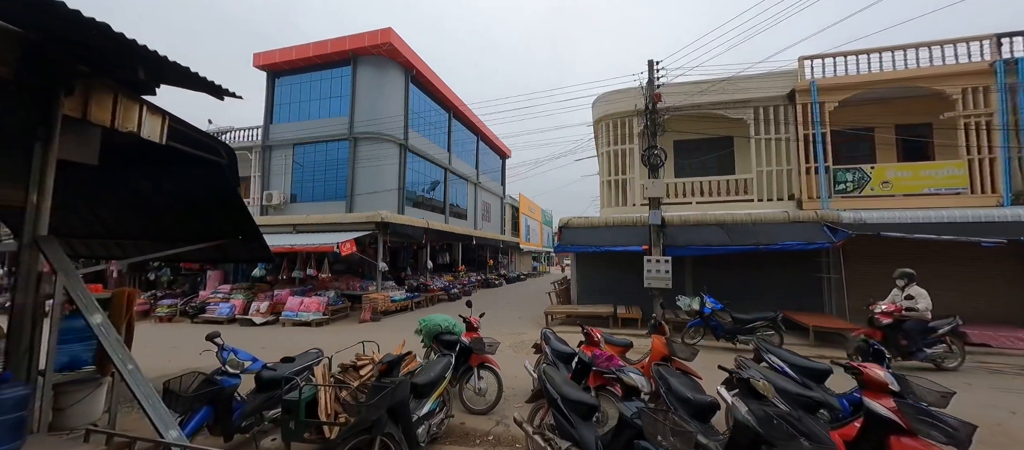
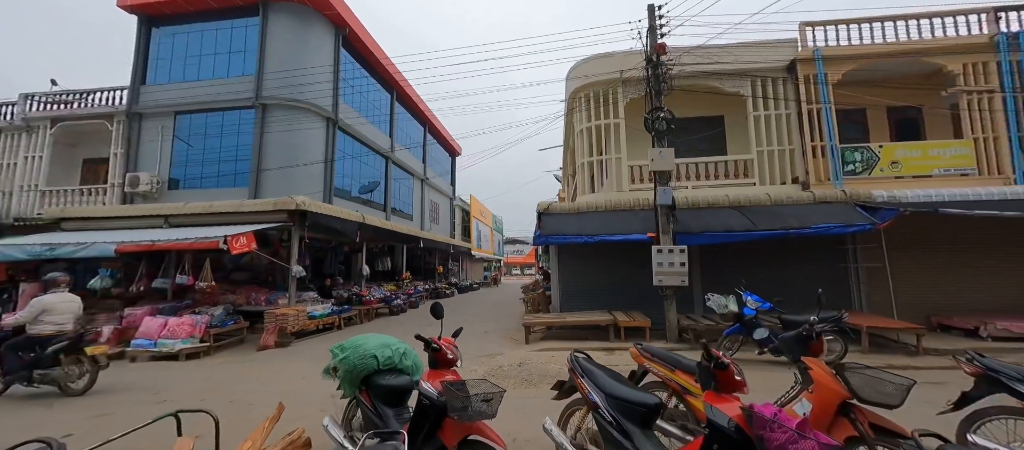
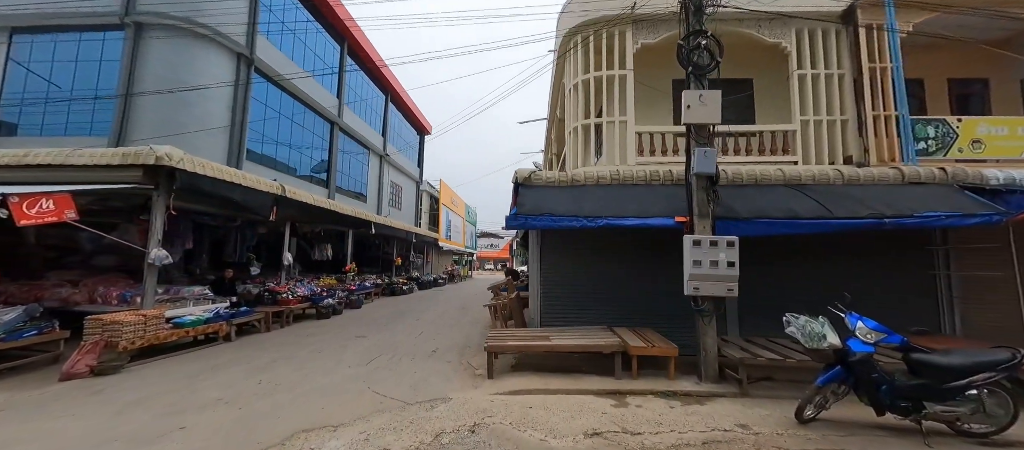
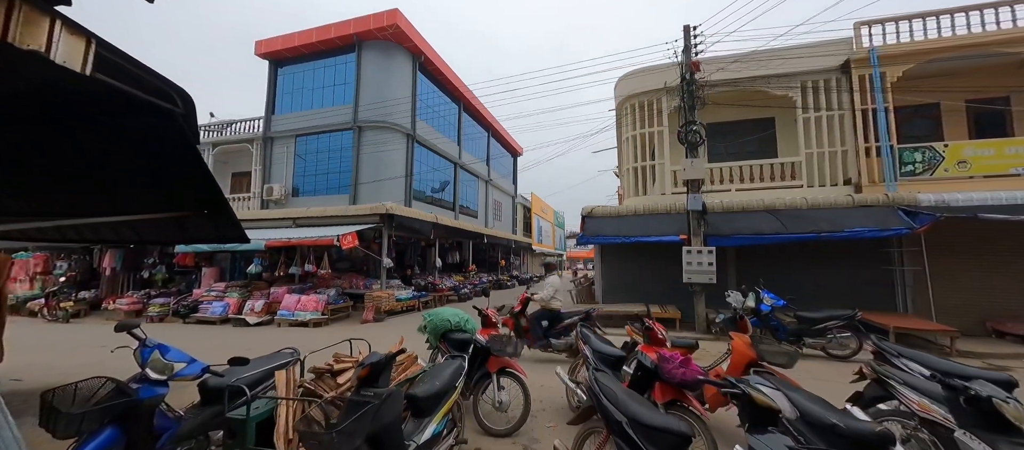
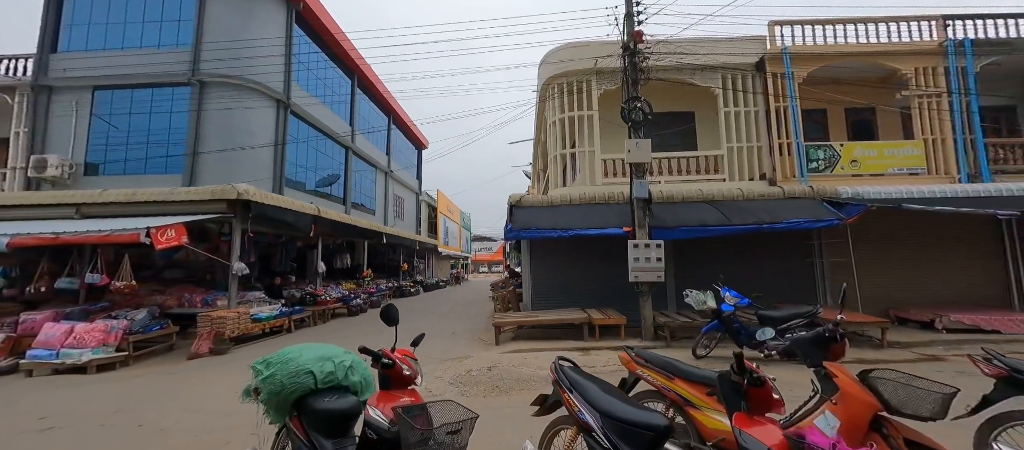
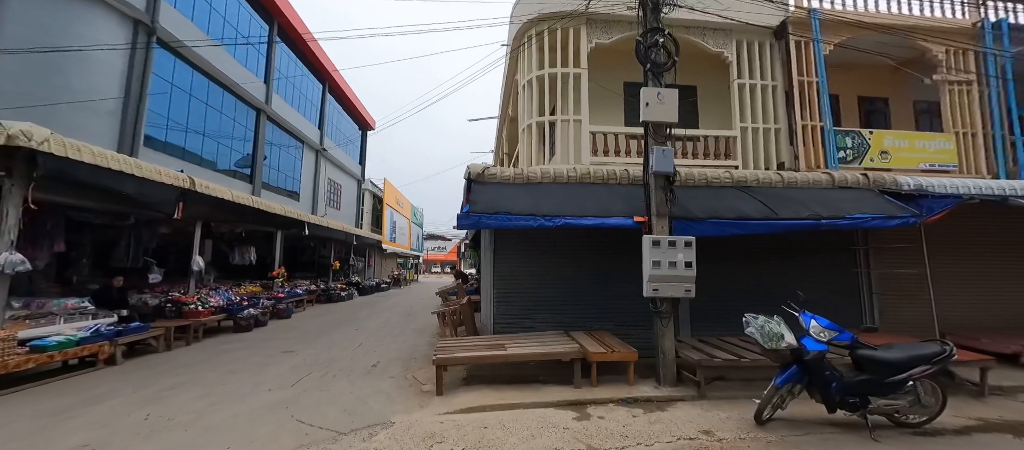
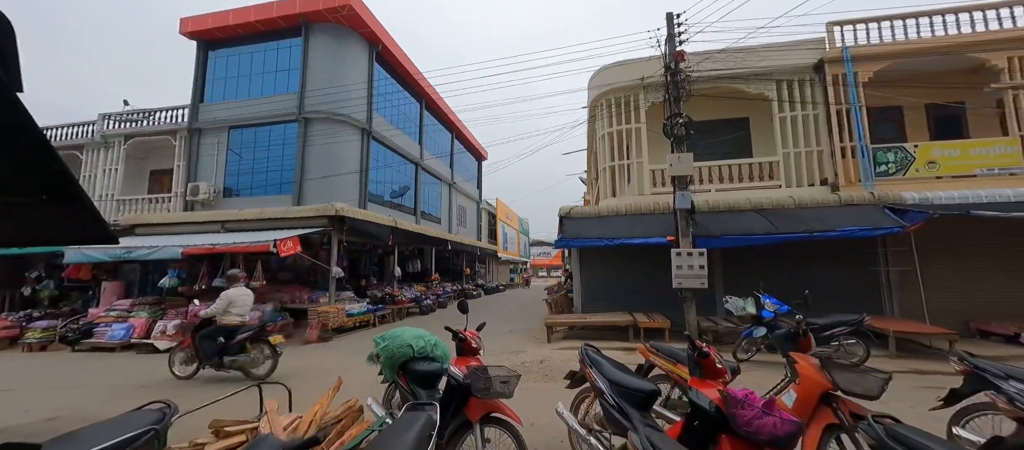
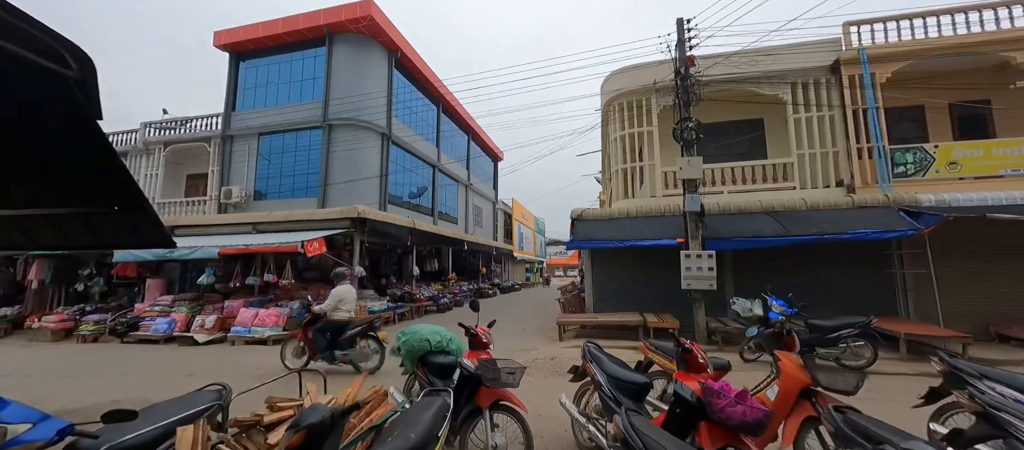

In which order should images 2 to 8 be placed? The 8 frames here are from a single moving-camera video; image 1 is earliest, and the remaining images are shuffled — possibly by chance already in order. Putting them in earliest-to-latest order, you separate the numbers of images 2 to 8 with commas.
4, 8, 7, 2, 5, 3, 6
